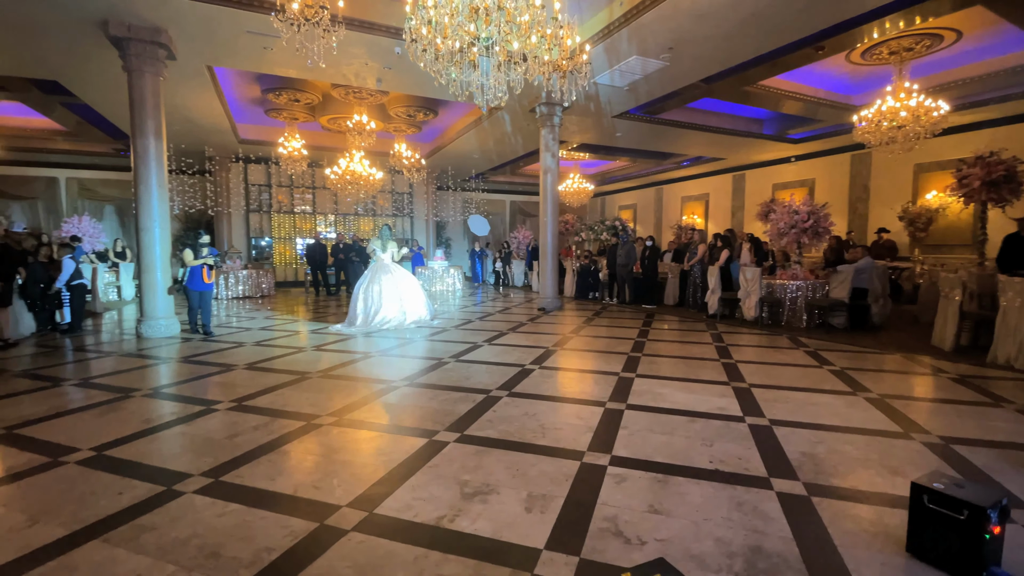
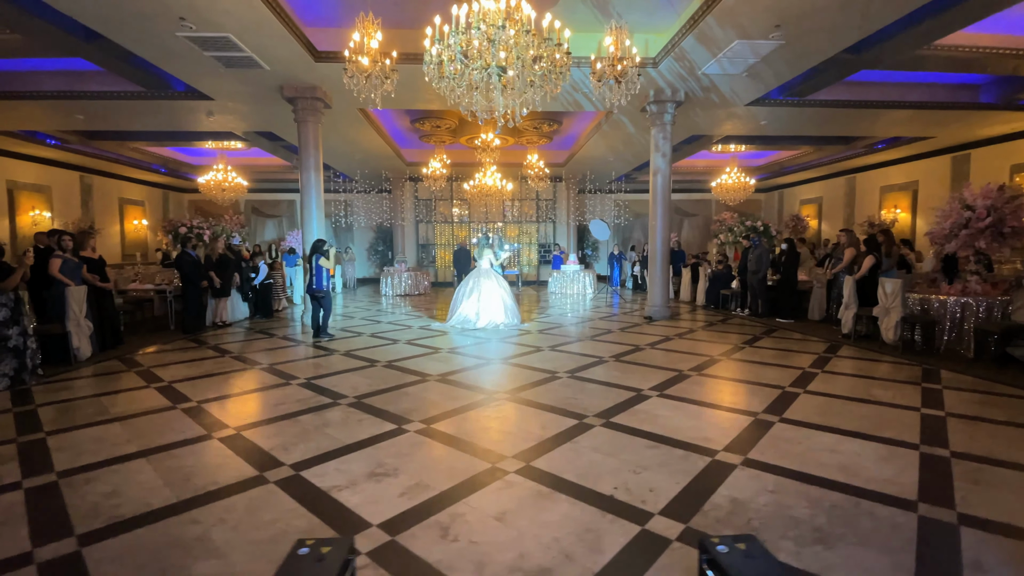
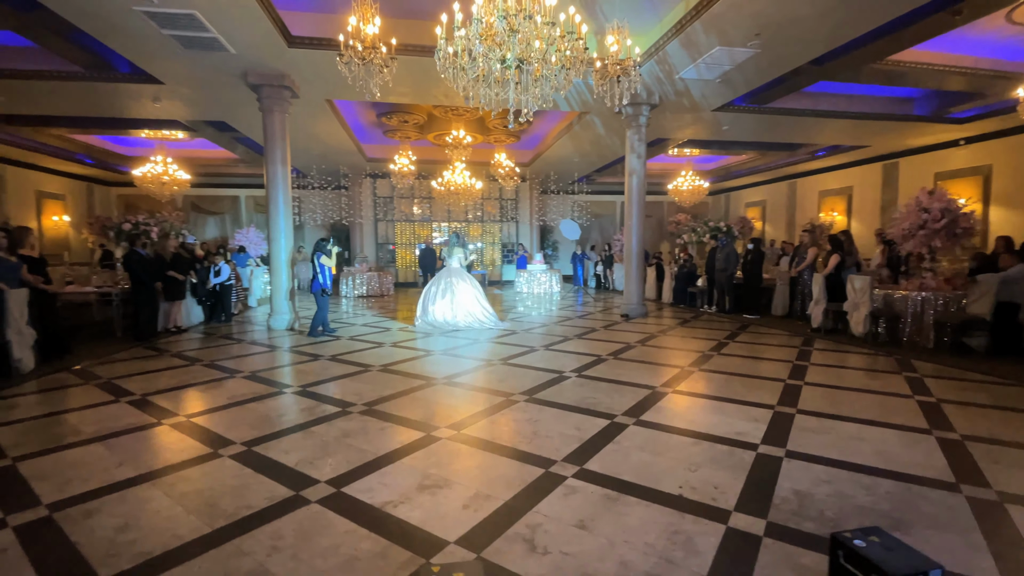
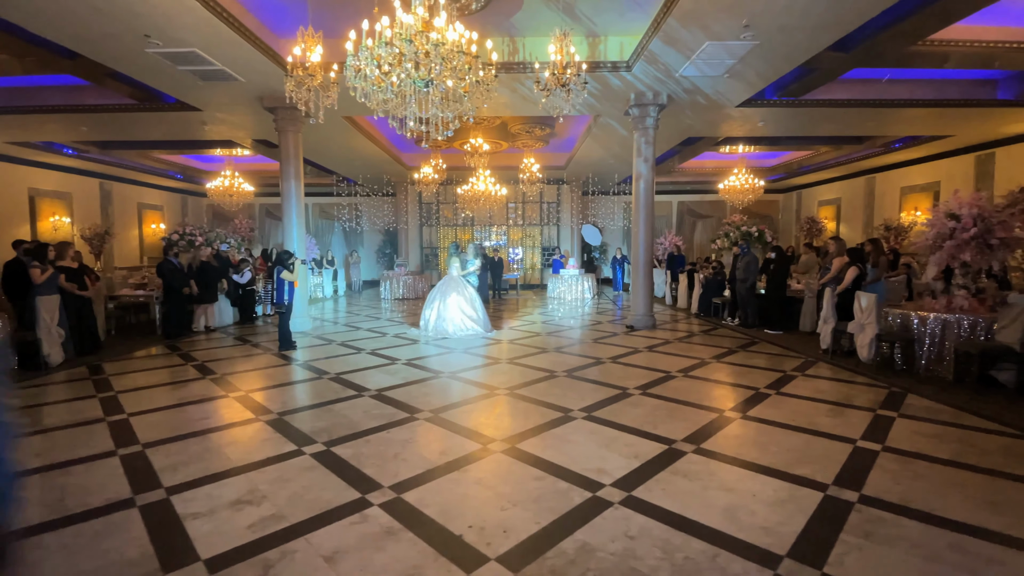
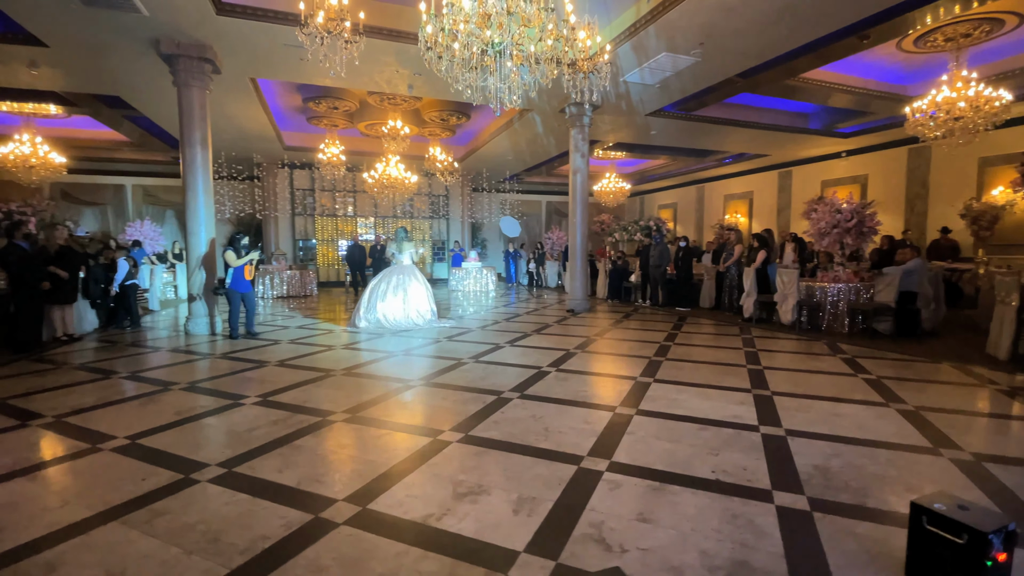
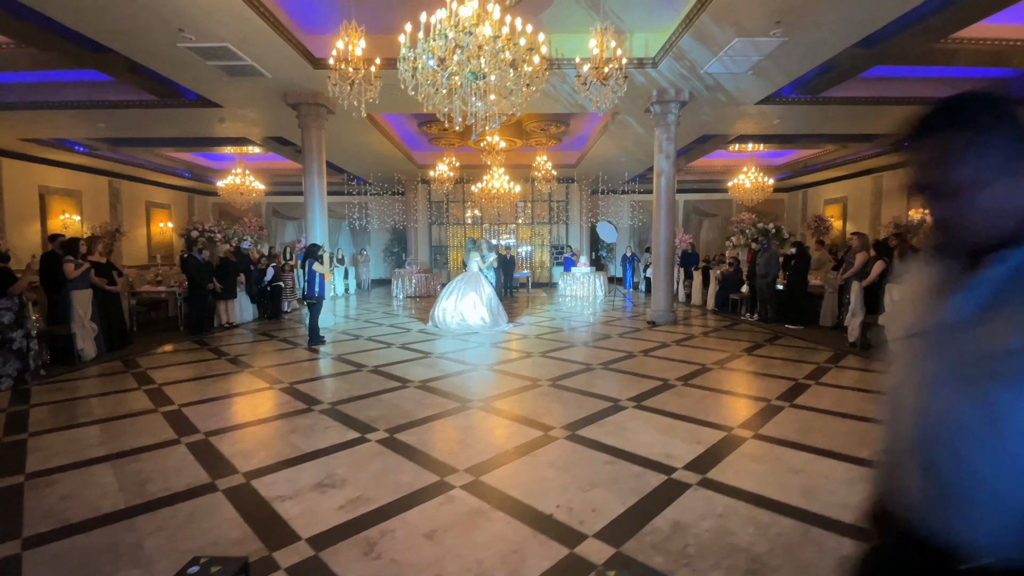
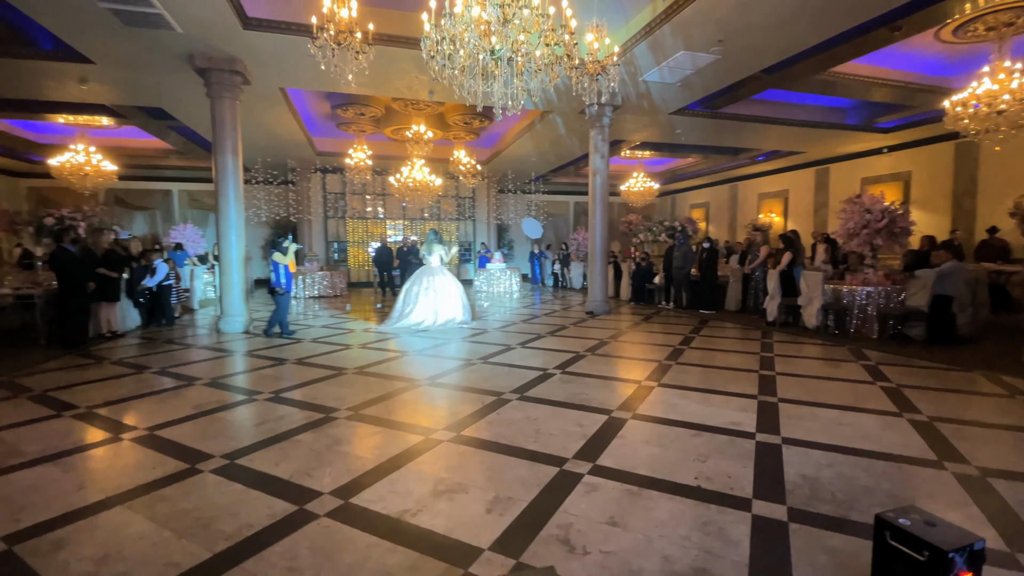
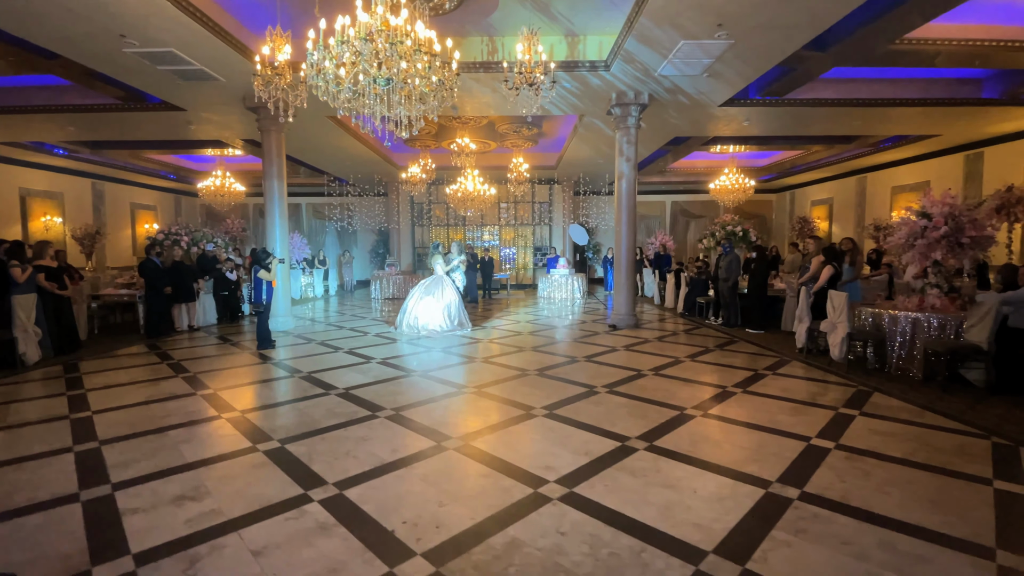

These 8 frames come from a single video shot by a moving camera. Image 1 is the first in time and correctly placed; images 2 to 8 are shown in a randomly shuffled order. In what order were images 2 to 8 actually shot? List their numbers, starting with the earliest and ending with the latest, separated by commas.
5, 7, 3, 2, 6, 4, 8
